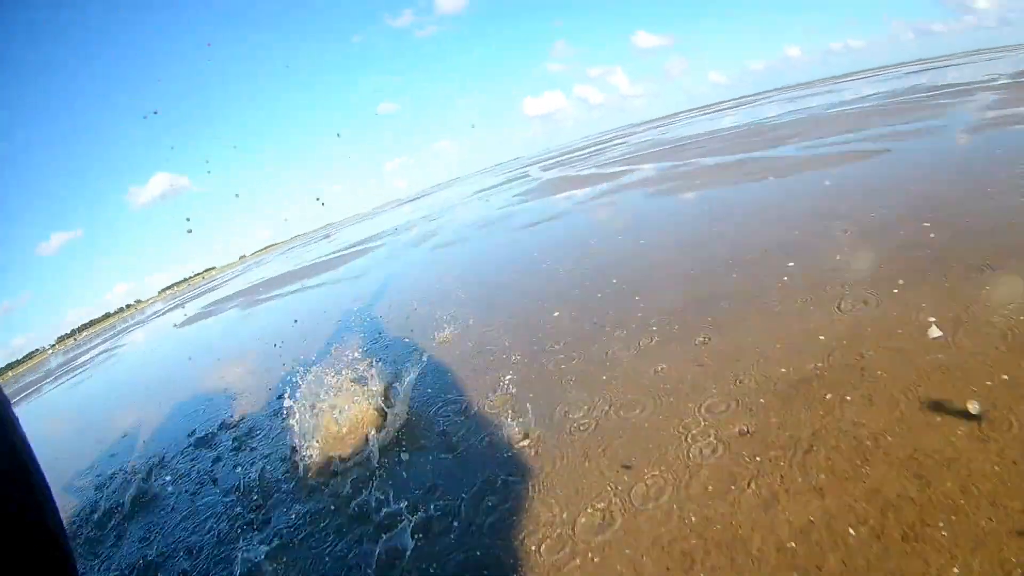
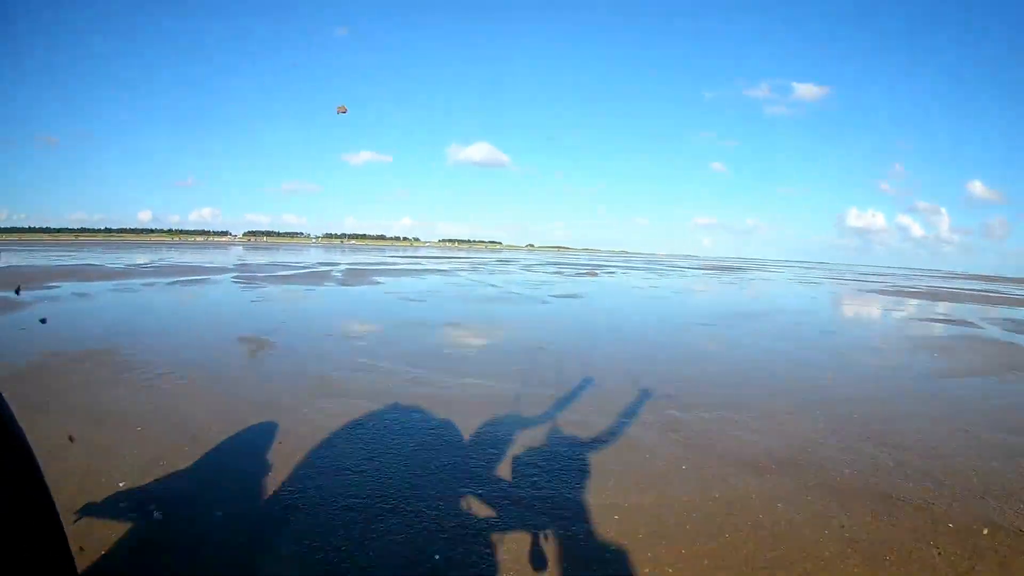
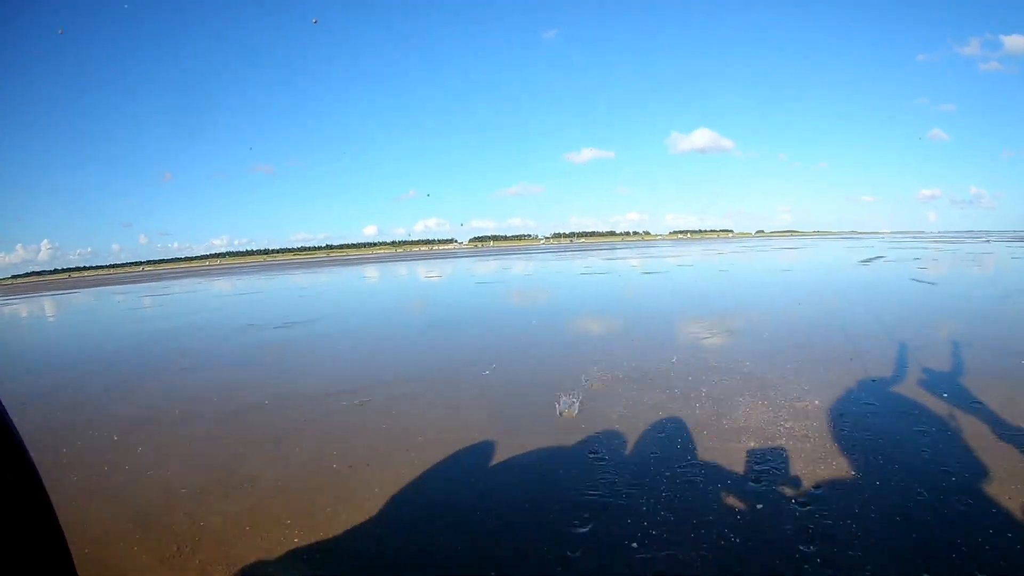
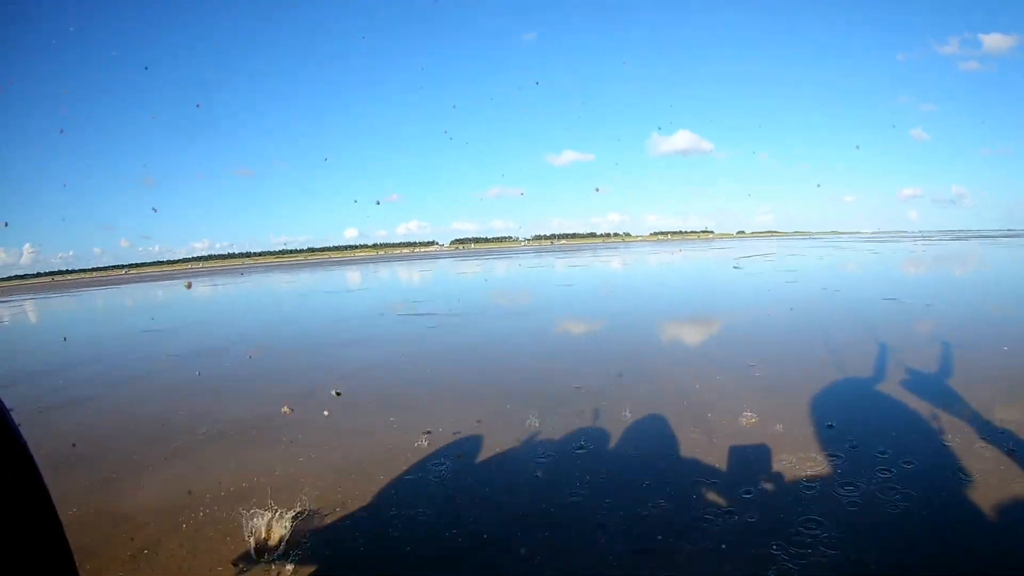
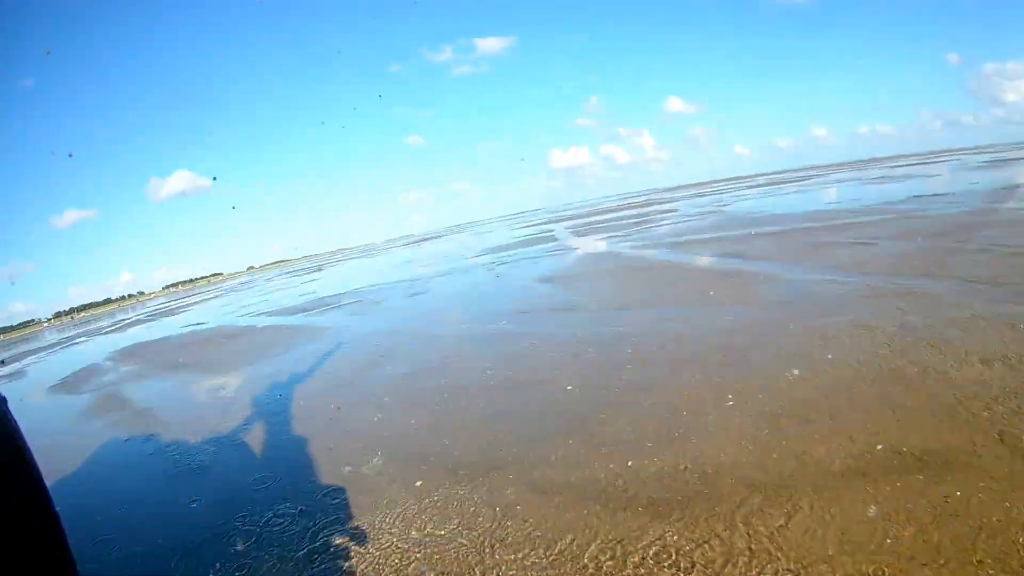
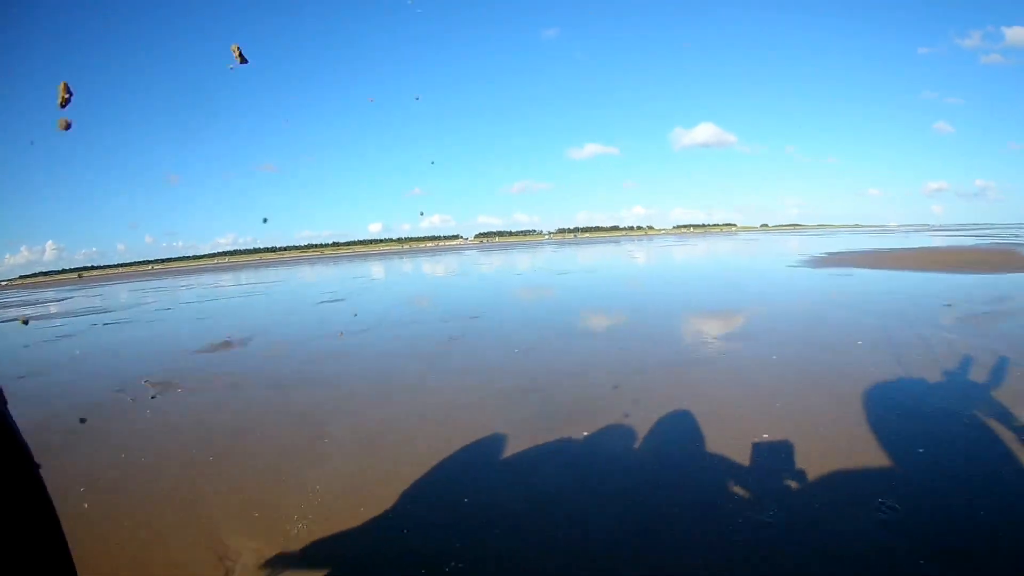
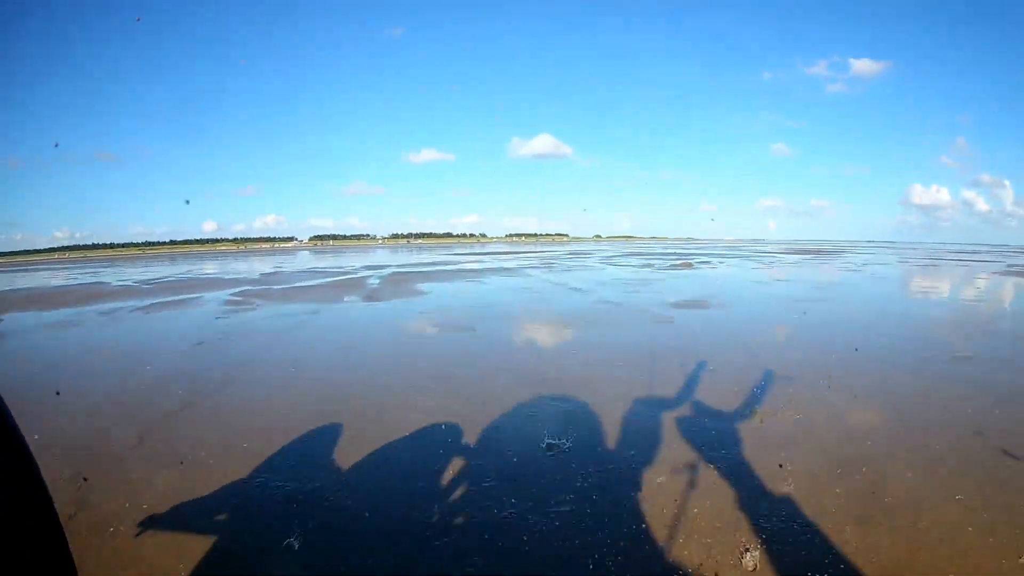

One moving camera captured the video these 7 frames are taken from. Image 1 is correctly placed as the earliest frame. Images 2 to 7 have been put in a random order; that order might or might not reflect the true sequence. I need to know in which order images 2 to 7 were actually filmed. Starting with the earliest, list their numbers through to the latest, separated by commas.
5, 2, 7, 6, 4, 3
